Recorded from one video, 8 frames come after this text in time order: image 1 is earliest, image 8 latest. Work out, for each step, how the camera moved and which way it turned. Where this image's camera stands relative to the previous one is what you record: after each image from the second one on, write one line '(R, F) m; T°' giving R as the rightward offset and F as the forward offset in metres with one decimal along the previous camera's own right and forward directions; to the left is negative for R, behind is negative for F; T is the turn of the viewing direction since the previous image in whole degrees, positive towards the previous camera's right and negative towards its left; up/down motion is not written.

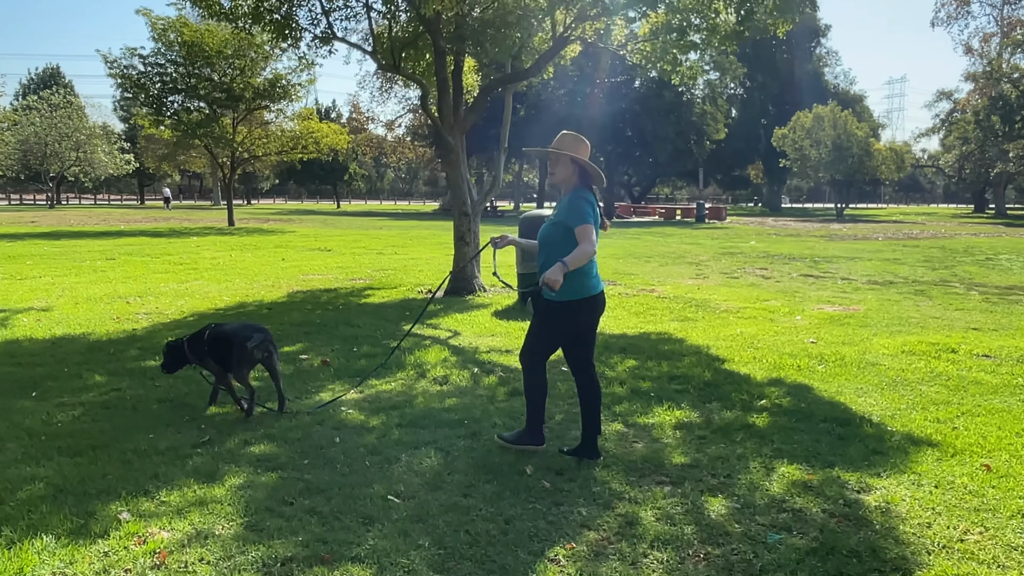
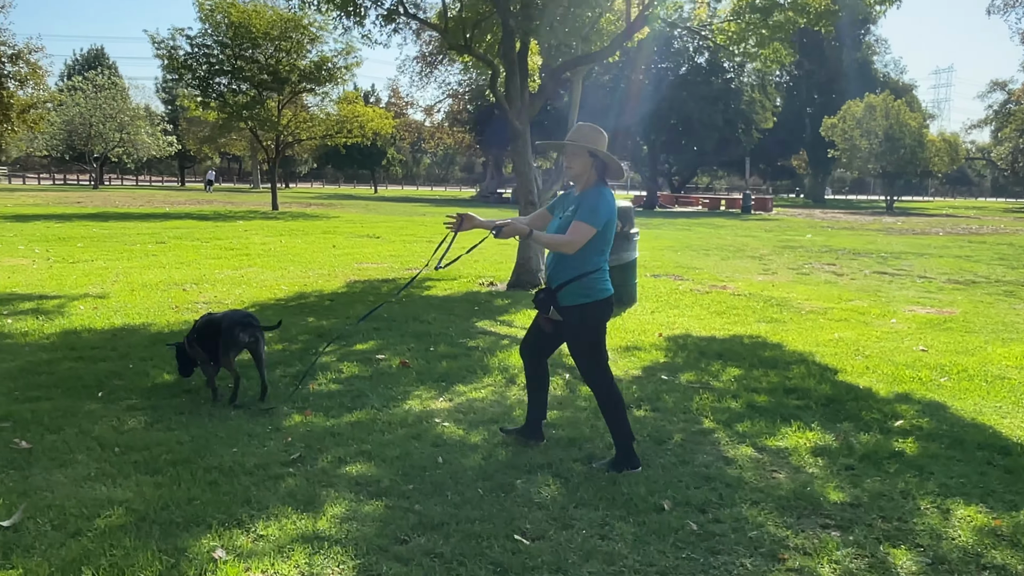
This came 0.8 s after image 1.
(-0.5, +0.5) m; -2°
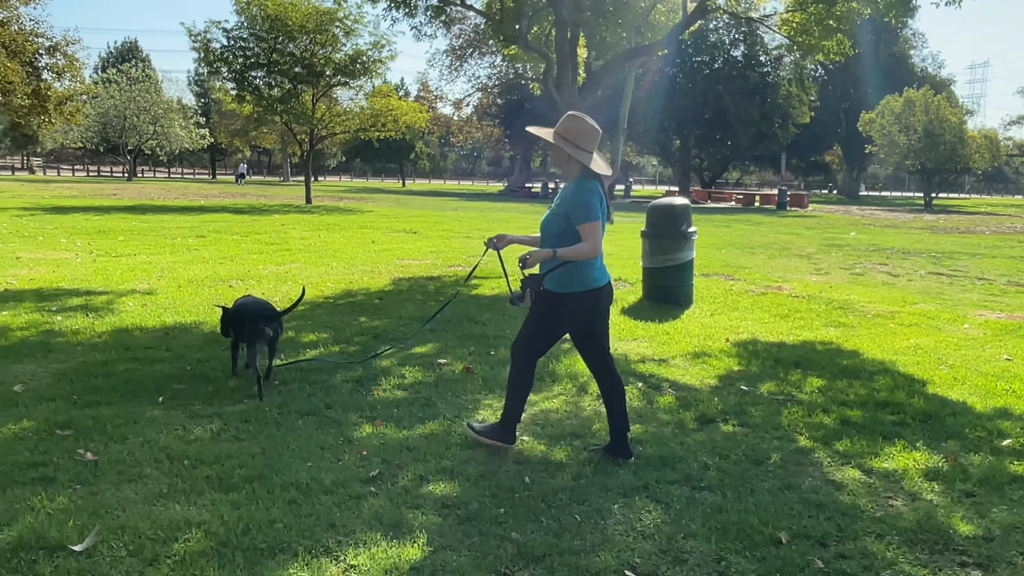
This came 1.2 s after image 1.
(-0.3, +0.3) m; -2°
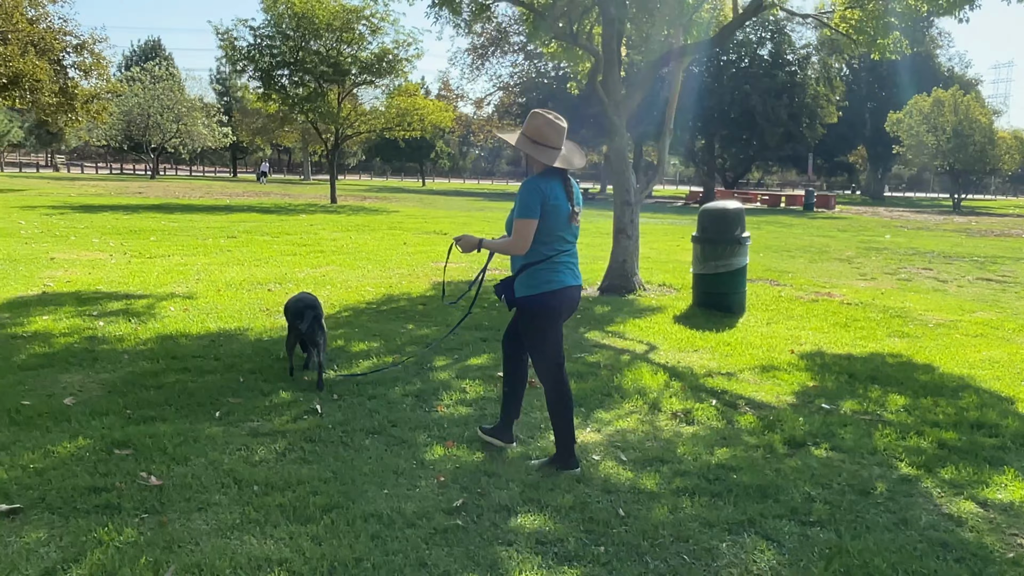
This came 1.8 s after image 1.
(-0.3, +0.3) m; -1°
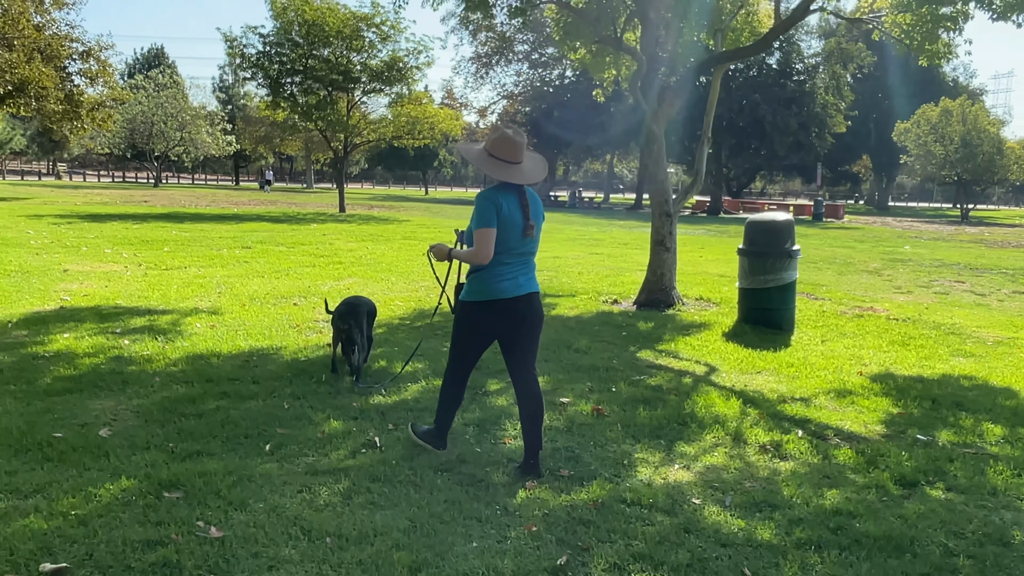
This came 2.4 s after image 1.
(-0.4, +0.4) m; 0°
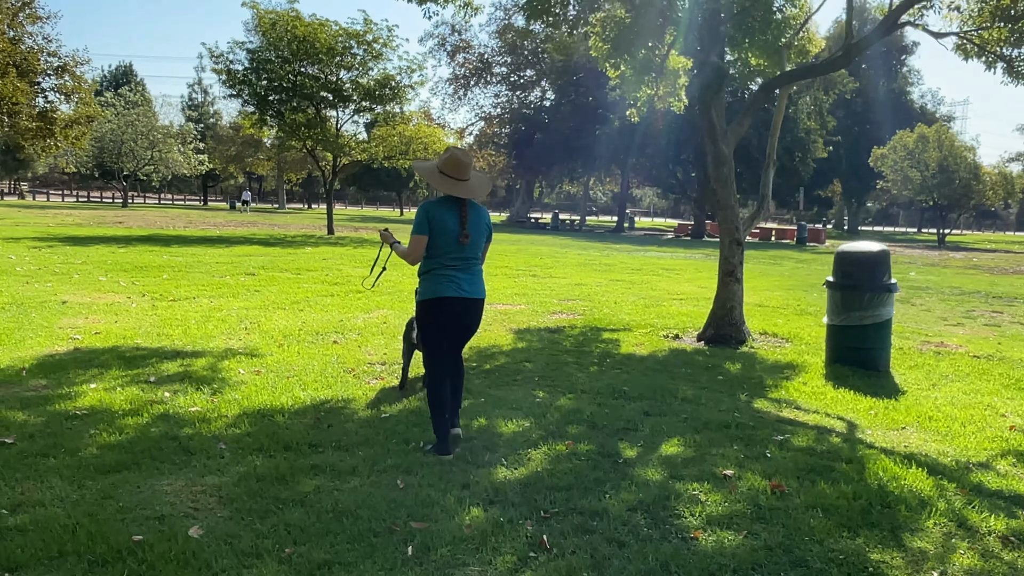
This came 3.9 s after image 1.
(-1.0, +0.9) m; +2°
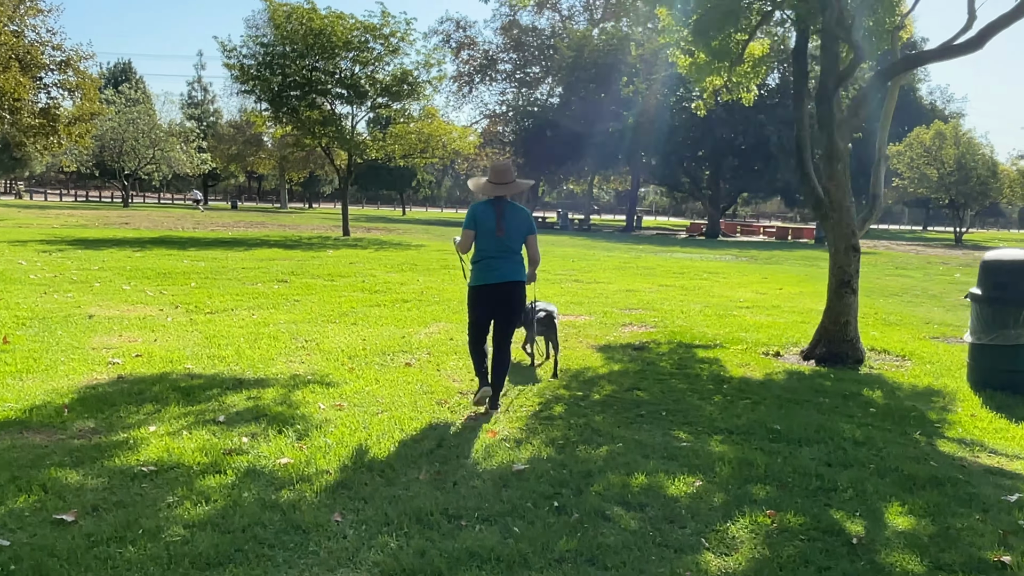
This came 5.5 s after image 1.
(-0.9, +1.0) m; 0°
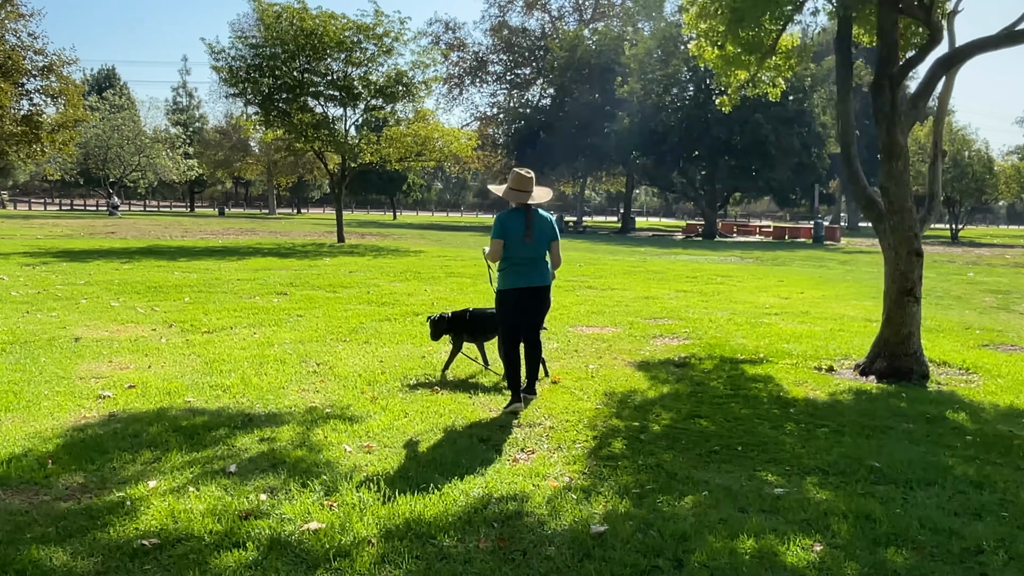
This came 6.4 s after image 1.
(-0.4, +0.8) m; +1°
